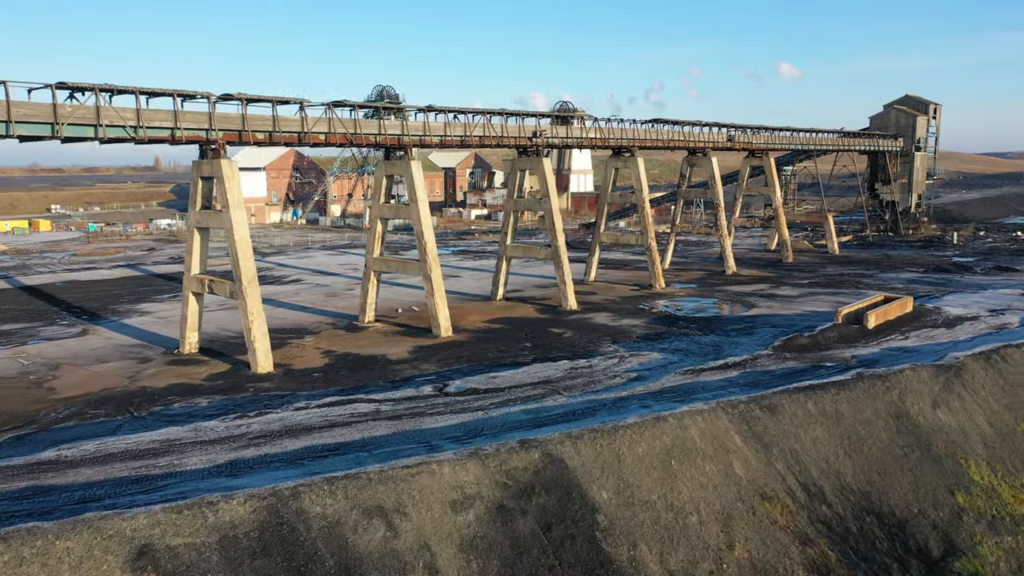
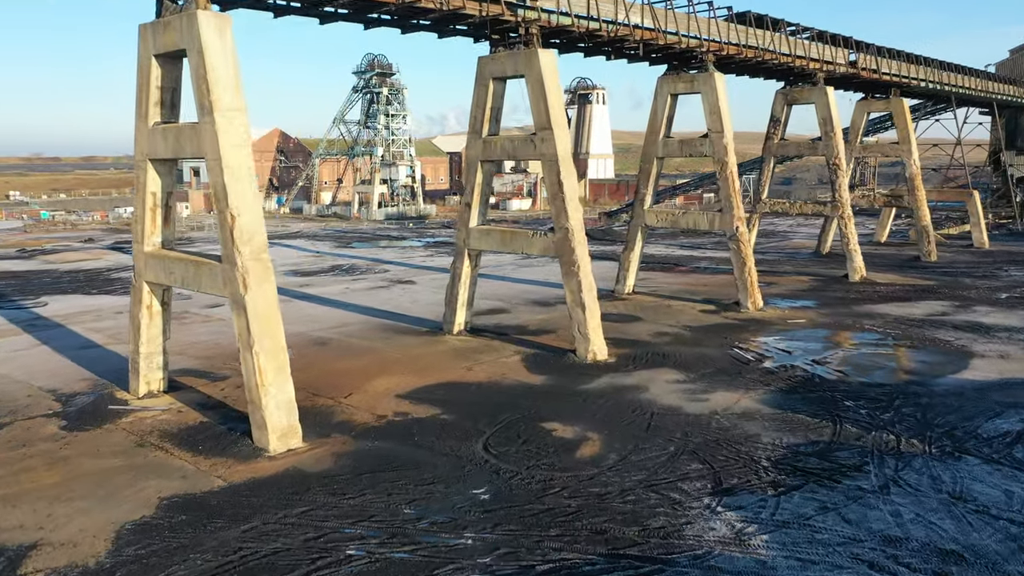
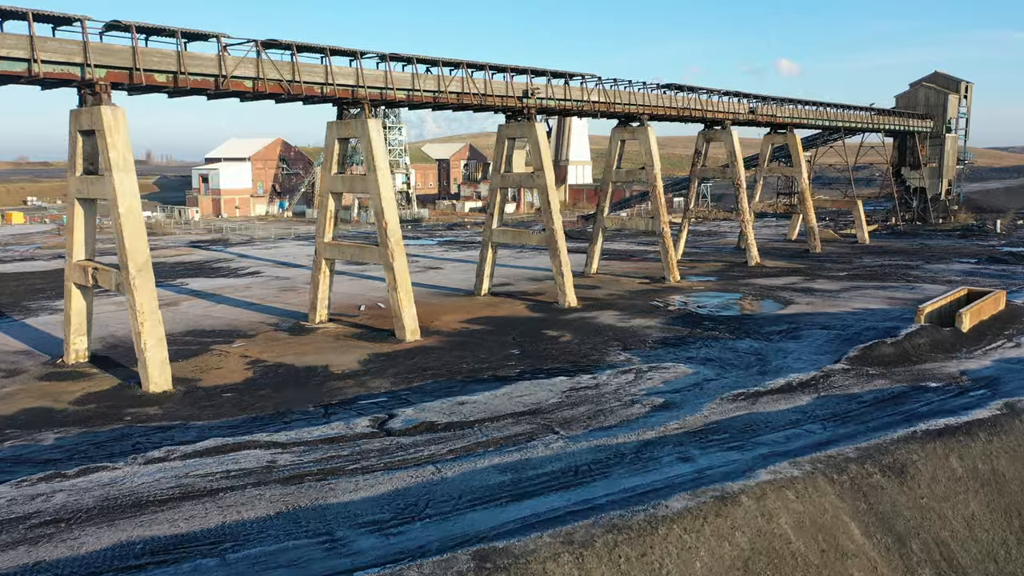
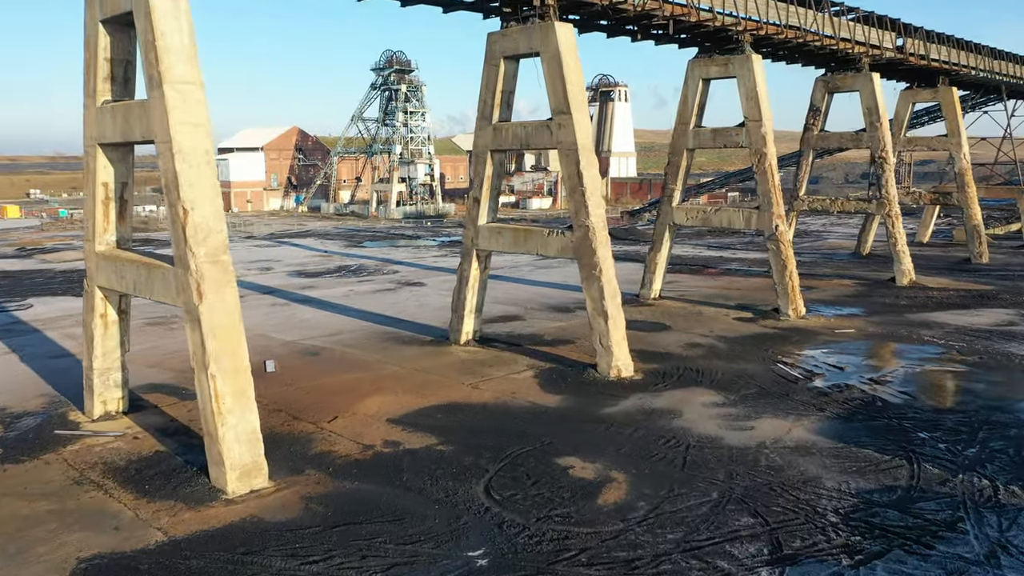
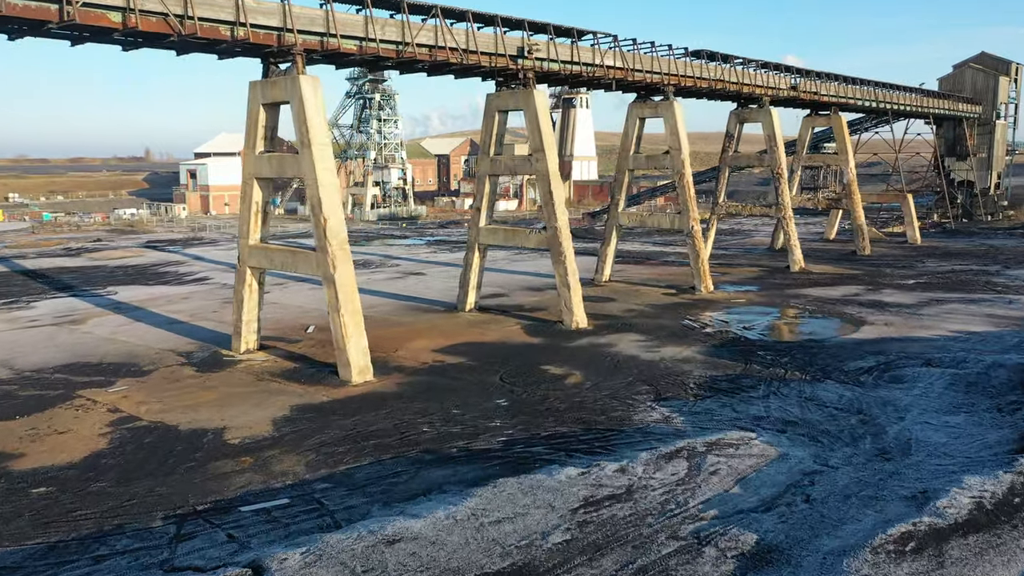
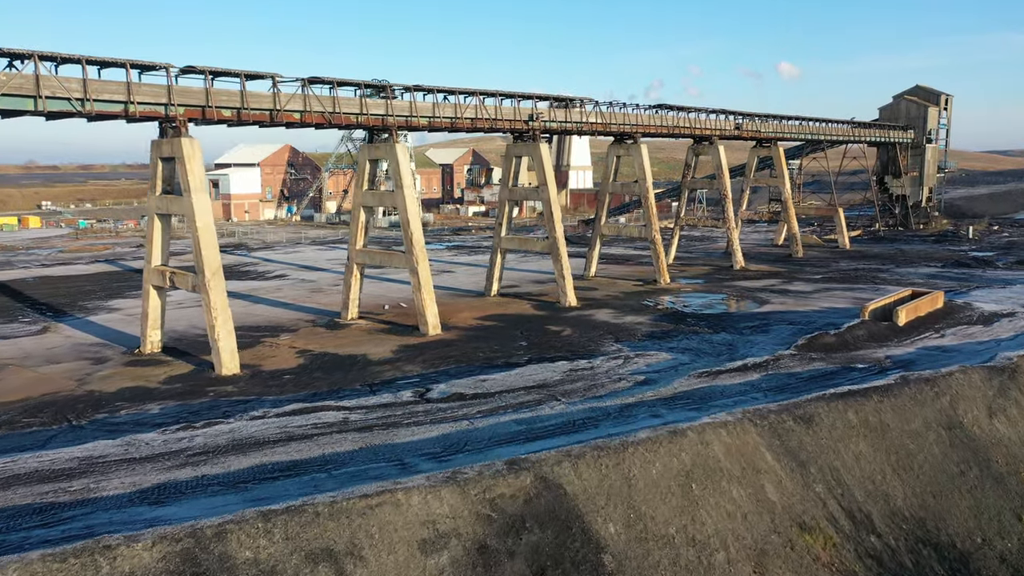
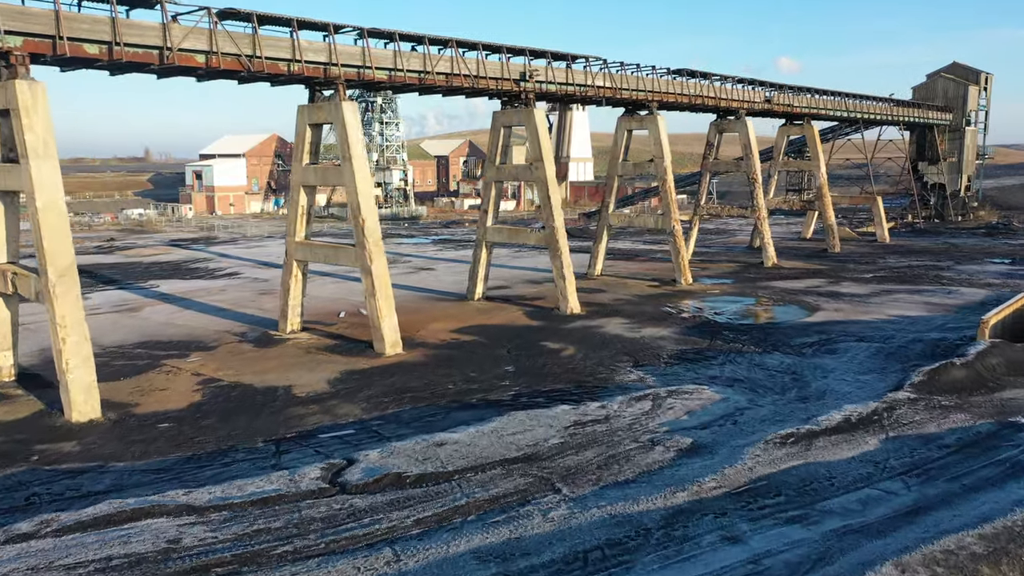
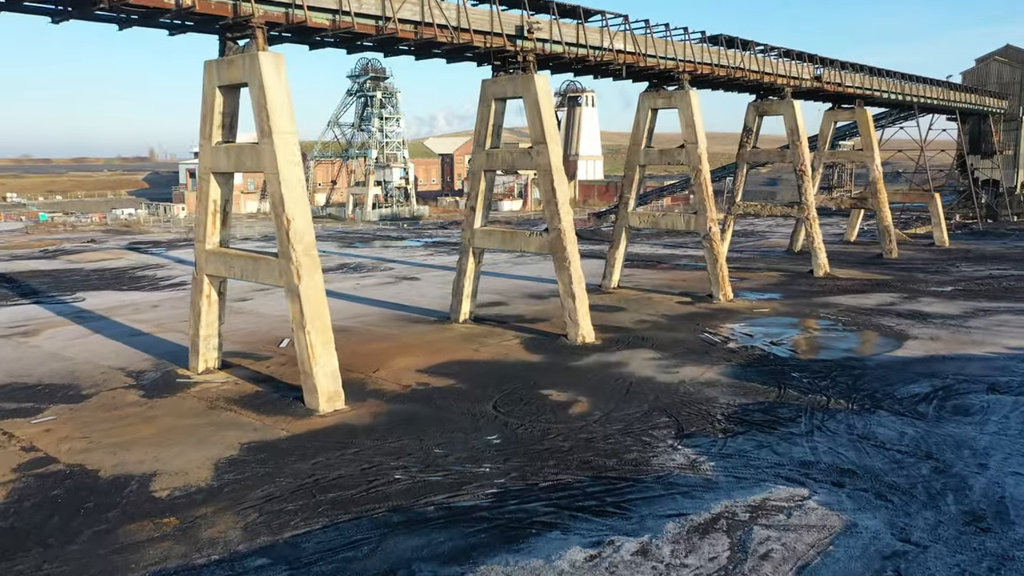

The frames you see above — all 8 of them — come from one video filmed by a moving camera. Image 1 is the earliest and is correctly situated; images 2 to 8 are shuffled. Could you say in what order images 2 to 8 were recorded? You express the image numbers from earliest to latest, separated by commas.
6, 3, 7, 5, 8, 2, 4
